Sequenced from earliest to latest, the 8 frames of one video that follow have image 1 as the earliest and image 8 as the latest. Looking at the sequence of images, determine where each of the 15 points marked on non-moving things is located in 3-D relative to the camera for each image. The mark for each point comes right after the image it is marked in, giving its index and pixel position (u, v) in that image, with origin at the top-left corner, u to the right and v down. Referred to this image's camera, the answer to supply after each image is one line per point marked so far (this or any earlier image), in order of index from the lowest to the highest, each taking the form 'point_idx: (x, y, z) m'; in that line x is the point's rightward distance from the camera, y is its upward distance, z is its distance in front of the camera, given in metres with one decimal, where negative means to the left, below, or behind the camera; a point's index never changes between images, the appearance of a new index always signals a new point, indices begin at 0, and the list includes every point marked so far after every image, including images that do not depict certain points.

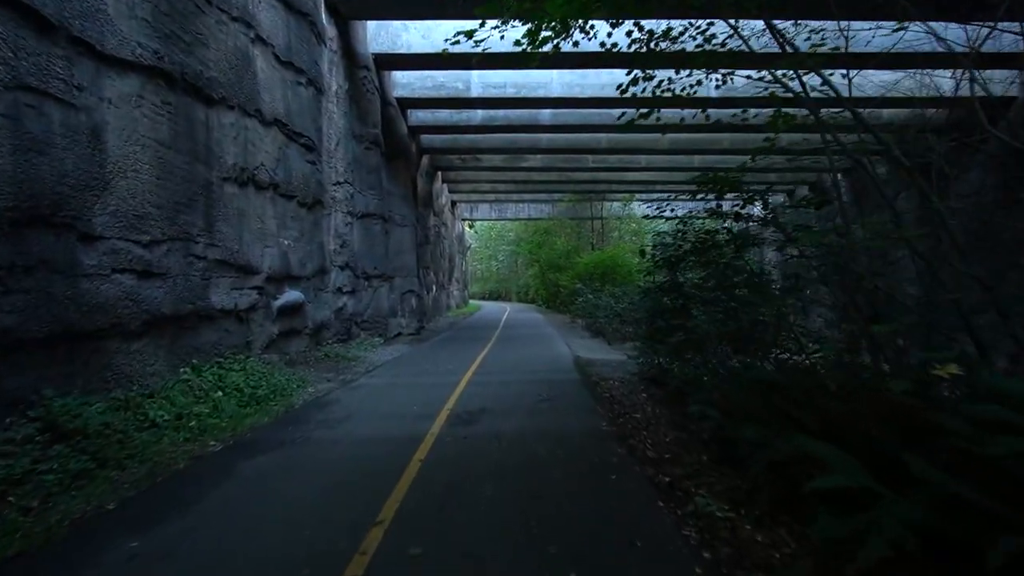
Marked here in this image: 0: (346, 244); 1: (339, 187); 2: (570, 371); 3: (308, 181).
0: (-5.0, +1.3, +17.0) m
1: (-5.1, +2.9, +16.6) m
2: (+1.3, -1.9, +12.5) m
3: (-5.1, +2.6, +14.2) m
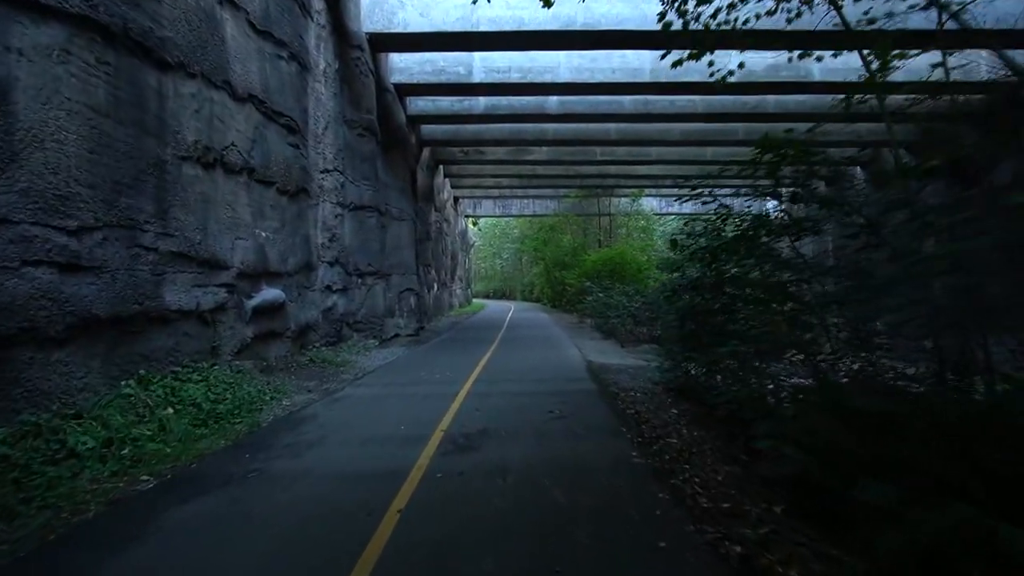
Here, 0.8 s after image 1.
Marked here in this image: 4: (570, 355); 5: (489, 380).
0: (-4.8, +1.4, +15.5) m
1: (-4.9, +3.0, +15.2) m
2: (+1.4, -1.8, +11.0) m
3: (-5.0, +2.7, +12.7) m
4: (+1.7, -1.8, +15.4) m
5: (-0.4, -1.9, +11.1) m
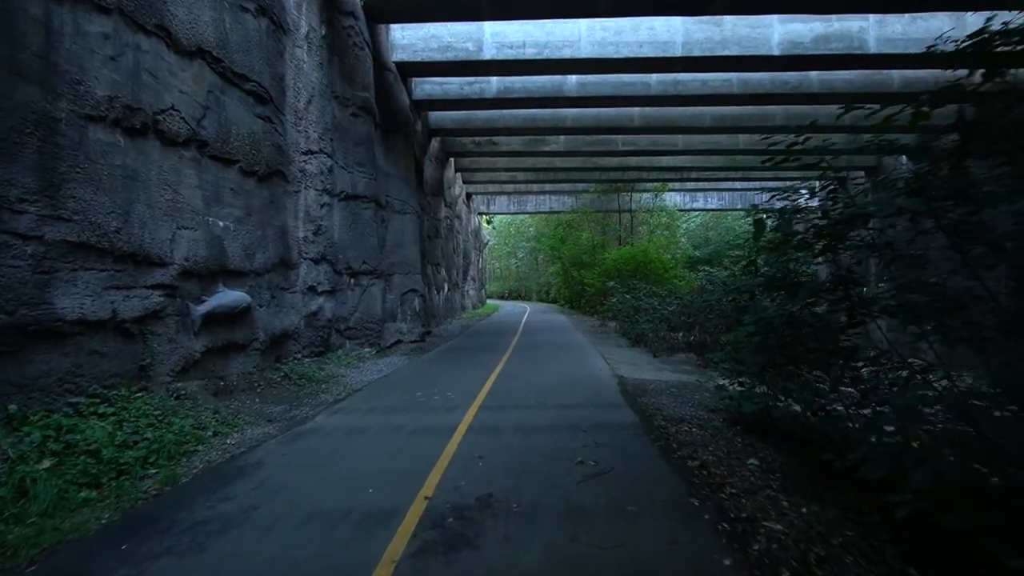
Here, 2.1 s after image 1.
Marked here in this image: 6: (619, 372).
0: (-4.5, +1.3, +13.3) m
1: (-4.6, +3.0, +13.0) m
2: (+1.7, -1.8, +8.6) m
3: (-4.7, +2.7, +10.5) m
4: (+2.0, -1.8, +13.0) m
5: (-0.2, -1.9, +8.7) m
6: (+2.4, -1.9, +12.7) m
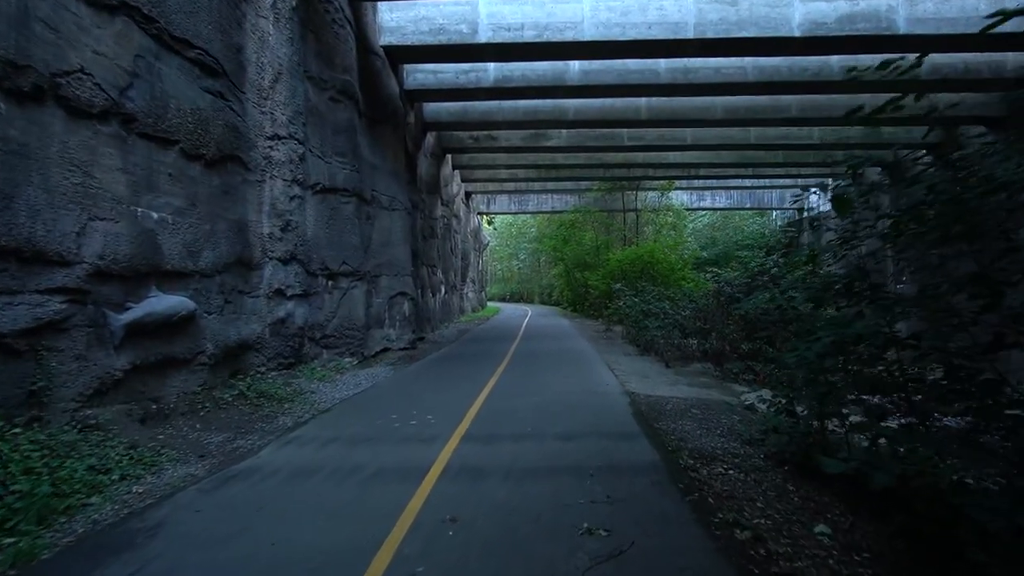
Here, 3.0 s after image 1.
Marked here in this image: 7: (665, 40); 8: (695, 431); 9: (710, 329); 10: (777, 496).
0: (-4.6, +1.3, +11.8) m
1: (-4.7, +2.9, +11.4) m
2: (+1.5, -1.9, +7.0) m
3: (-4.8, +2.6, +9.0) m
4: (+1.9, -1.9, +11.4) m
5: (-0.3, -1.9, +7.1) m
6: (+2.3, -1.9, +11.0) m
7: (+4.8, +7.7, +17.6) m
8: (+2.4, -1.9, +7.6) m
9: (+5.4, -1.1, +15.2) m
10: (+2.4, -1.9, +5.2) m
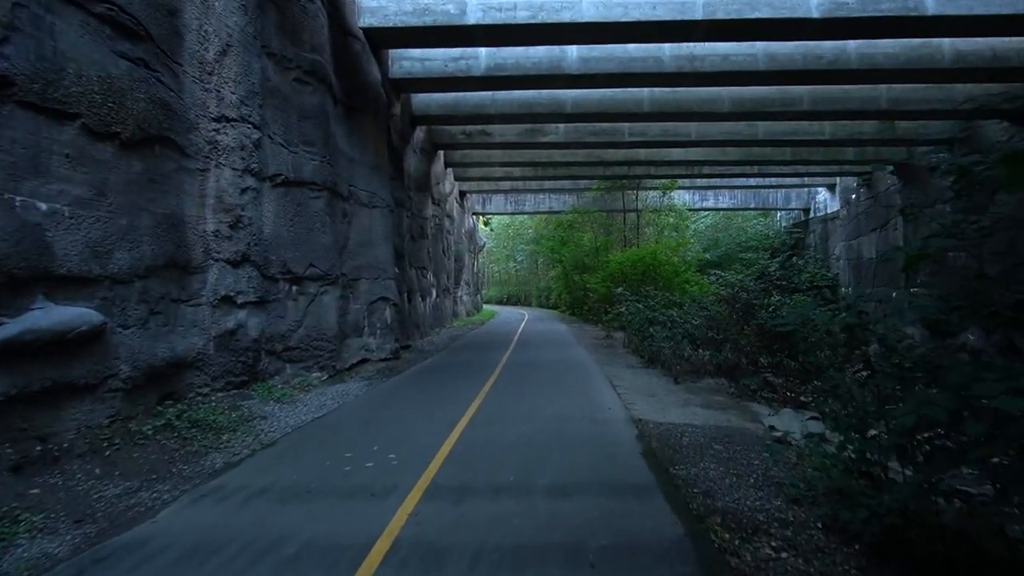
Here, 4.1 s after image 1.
0: (-4.8, +1.2, +10.2) m
1: (-5.0, +2.8, +9.8) m
2: (+1.3, -2.0, +5.4) m
3: (-5.0, +2.5, +7.4) m
4: (+1.7, -2.0, +9.8) m
5: (-0.6, -2.0, +5.5) m
6: (+2.0, -2.1, +9.4) m
7: (+4.5, +7.6, +16.1) m
8: (+2.2, -2.0, +6.0) m
9: (+5.1, -1.2, +13.6) m
10: (+2.2, -2.0, +3.6) m
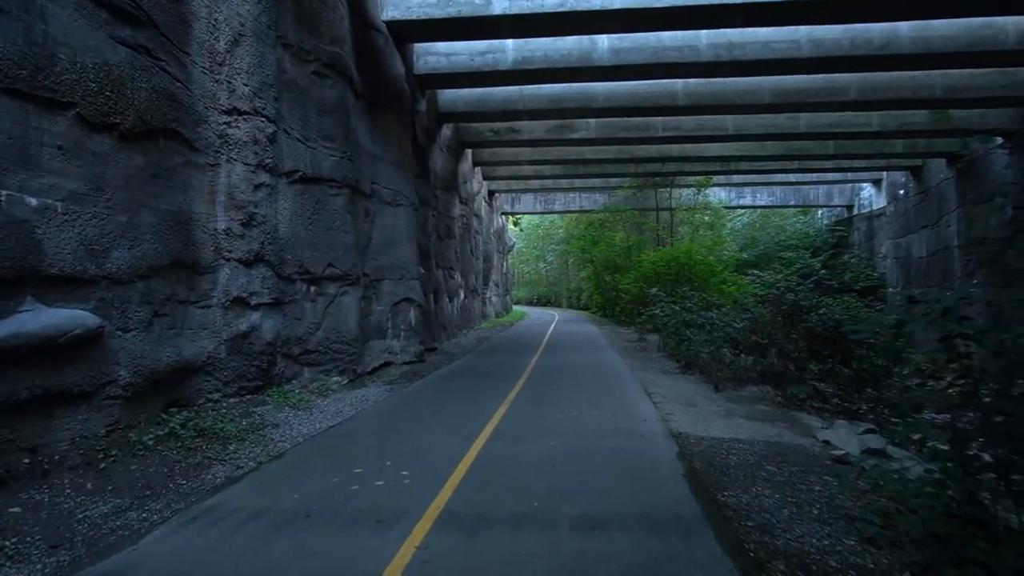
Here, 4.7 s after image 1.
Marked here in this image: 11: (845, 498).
0: (-4.4, +1.1, +9.7) m
1: (-4.5, +2.8, +9.4) m
2: (+1.5, -2.0, +4.6) m
3: (-4.7, +2.5, +6.9) m
4: (+2.1, -2.0, +9.0) m
5: (-0.4, -2.0, +4.9) m
6: (+2.4, -2.1, +8.6) m
7: (+5.2, +7.6, +15.1) m
8: (+2.4, -2.0, +5.2) m
9: (+5.8, -1.3, +12.6) m
10: (+2.3, -2.0, +2.8) m
11: (+3.2, -2.0, +5.5) m
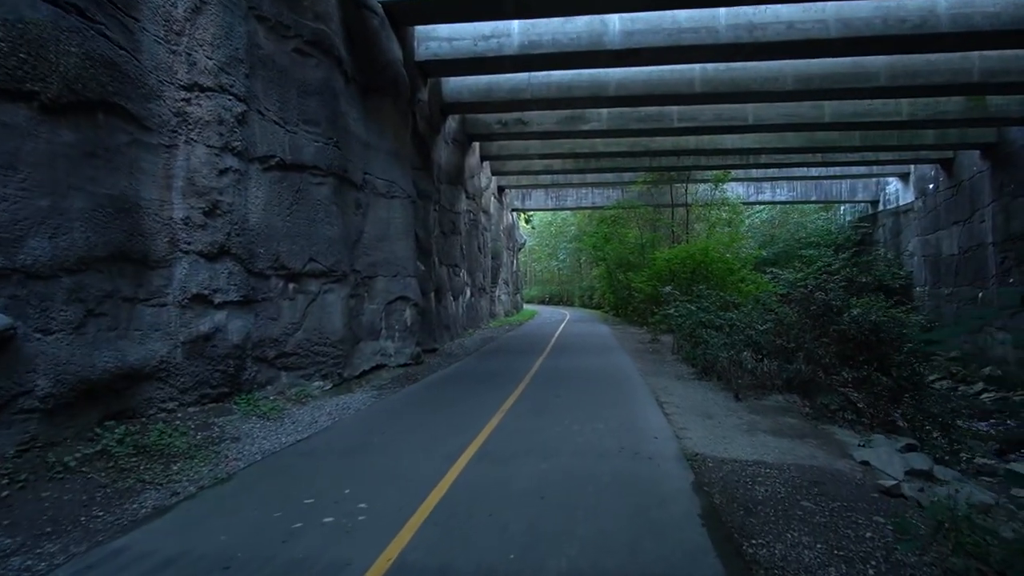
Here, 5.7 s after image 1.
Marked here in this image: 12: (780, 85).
0: (-4.5, +1.2, +8.7) m
1: (-4.6, +2.8, +8.4) m
2: (+1.3, -1.9, +3.5) m
3: (-4.9, +2.5, +5.9) m
4: (+2.0, -2.0, +7.9) m
5: (-0.6, -2.0, +3.8) m
6: (+2.3, -2.0, +7.5) m
7: (+5.3, +7.6, +13.9) m
8: (+2.2, -2.0, +4.0) m
9: (+5.7, -1.2, +11.4) m
10: (+2.0, -1.9, +1.7) m
11: (+3.0, -2.0, +4.4) m
12: (+9.5, +7.3, +20.1) m
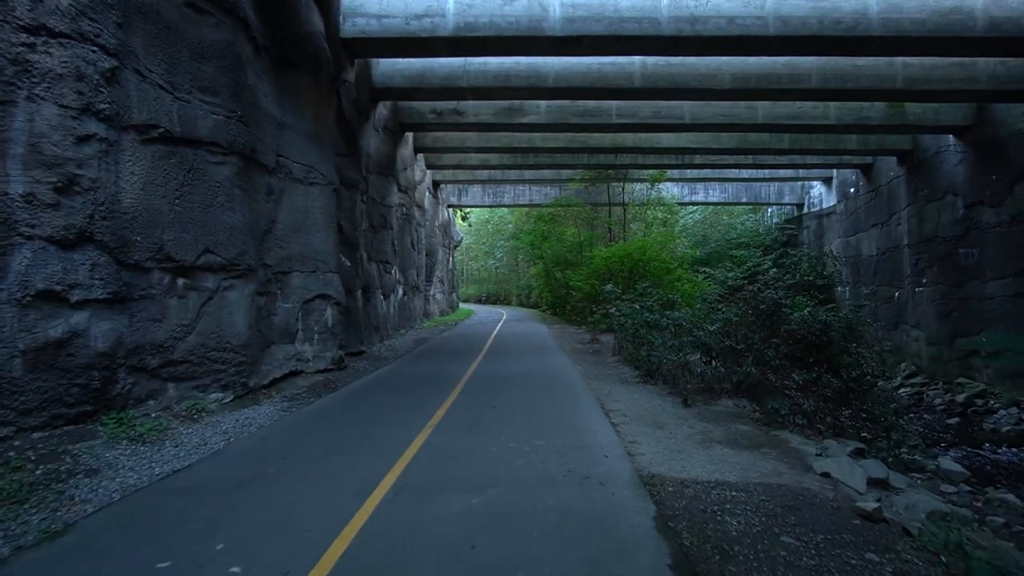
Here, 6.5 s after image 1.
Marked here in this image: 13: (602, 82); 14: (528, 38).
0: (-5.4, +1.3, +7.1) m
1: (-5.5, +2.9, +6.7) m
2: (+0.9, -1.9, +2.5) m
3: (-5.5, +2.6, +4.3) m
4: (+1.1, -1.9, +7.0) m
5: (-1.0, -1.9, +2.6) m
6: (+1.5, -2.0, +6.6) m
7: (+3.8, +7.6, +13.3) m
8: (+1.8, -1.9, +3.1) m
9: (+4.5, -1.2, +10.9) m
10: (+1.8, -1.9, +0.8) m
11: (+2.5, -2.0, +3.6) m
12: (+7.3, +7.3, +19.9) m
13: (+3.2, +7.4, +19.9) m
14: (+0.5, +7.4, +16.5) m
